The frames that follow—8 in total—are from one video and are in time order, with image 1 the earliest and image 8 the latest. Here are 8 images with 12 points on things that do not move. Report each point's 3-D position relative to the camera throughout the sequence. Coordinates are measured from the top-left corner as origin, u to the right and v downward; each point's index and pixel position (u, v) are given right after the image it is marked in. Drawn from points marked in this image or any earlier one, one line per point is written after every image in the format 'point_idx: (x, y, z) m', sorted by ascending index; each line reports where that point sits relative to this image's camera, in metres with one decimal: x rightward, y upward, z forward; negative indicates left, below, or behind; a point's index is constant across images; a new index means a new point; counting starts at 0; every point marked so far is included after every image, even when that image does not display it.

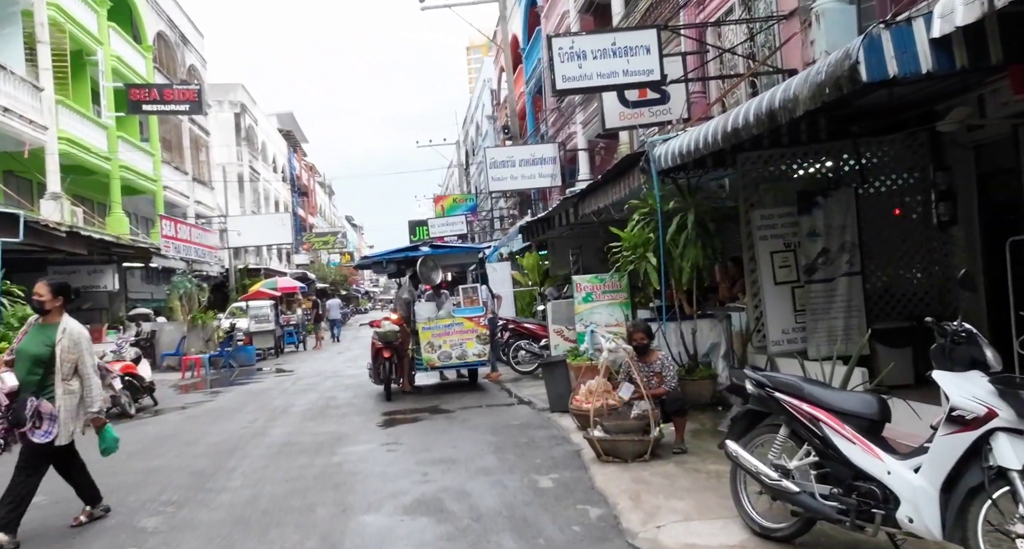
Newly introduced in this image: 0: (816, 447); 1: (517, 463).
0: (+1.4, -0.8, +4.2) m
1: (0.0, -1.4, +6.5) m
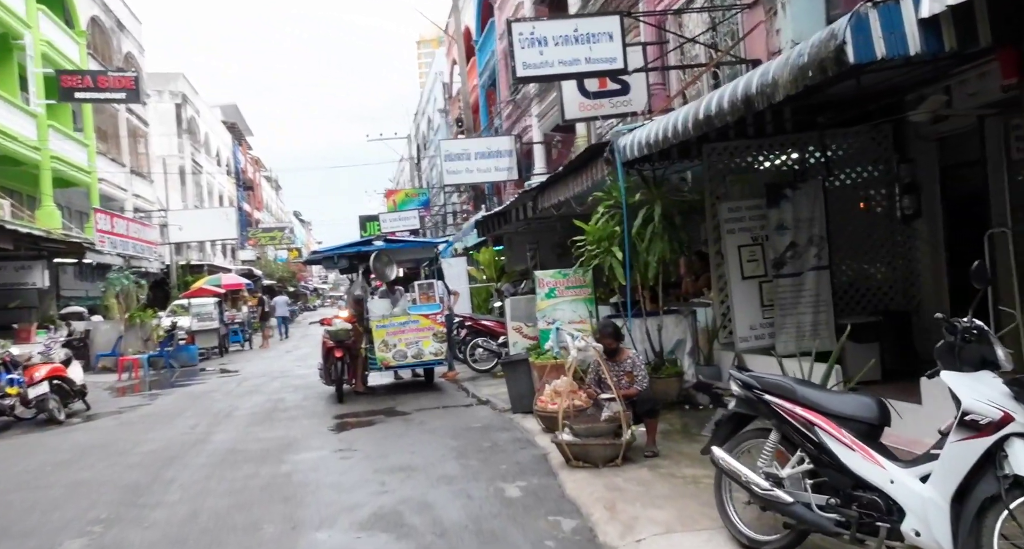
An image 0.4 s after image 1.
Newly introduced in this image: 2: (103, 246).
0: (+1.3, -0.8, +3.9) m
1: (-0.2, -1.4, +6.1) m
2: (-10.7, +0.8, +22.8) m
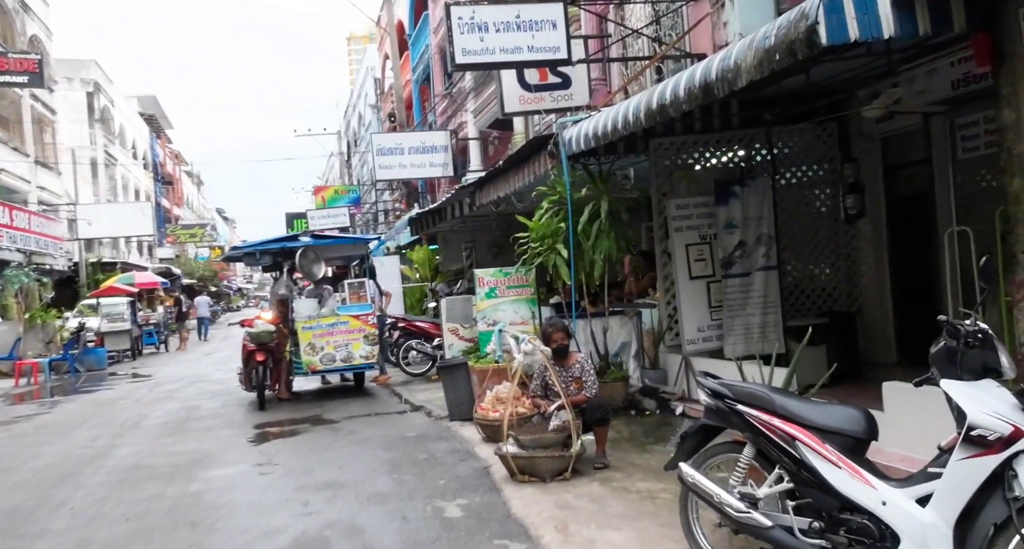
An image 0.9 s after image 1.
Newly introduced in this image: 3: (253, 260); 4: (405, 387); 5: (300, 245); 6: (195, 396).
0: (+1.1, -0.8, +3.5) m
1: (-0.6, -1.3, +5.6) m
2: (-12.4, +0.8, +21.4) m
3: (-3.3, +0.2, +11.5) m
4: (-1.4, -1.5, +11.4) m
5: (-2.7, +0.4, +11.2) m
6: (-4.3, -1.8, +12.2) m
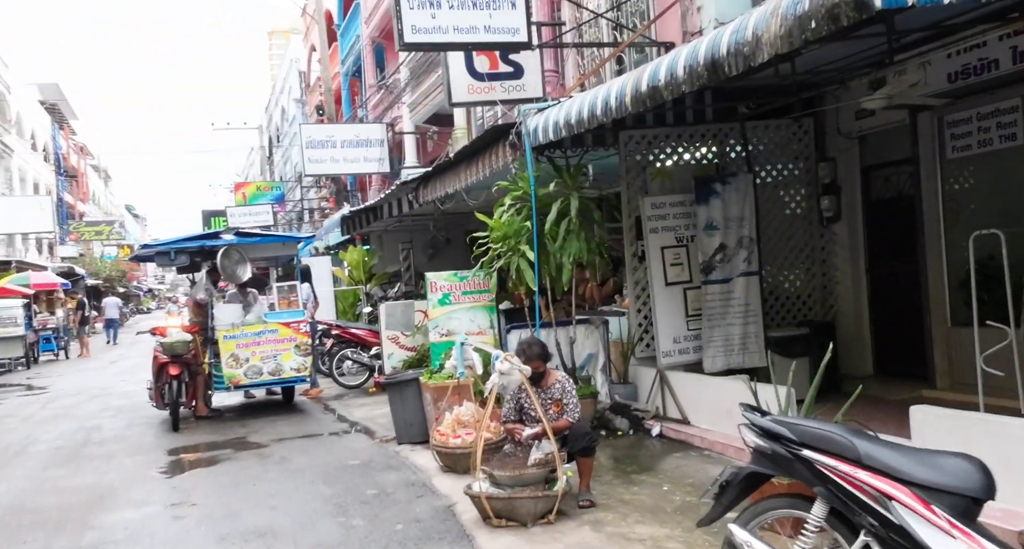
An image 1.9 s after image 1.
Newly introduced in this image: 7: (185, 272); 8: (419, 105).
0: (+1.1, -0.8, +2.7) m
1: (-0.8, -1.4, +4.7) m
2: (-13.9, +0.9, +19.3) m
3: (-4.0, +0.2, +10.4) m
4: (-2.0, -1.5, +10.4) m
5: (-3.3, +0.4, +10.0) m
6: (-5.1, -1.8, +10.9) m
7: (-4.0, 0.0, +10.7) m
8: (-2.0, +3.7, +18.9) m
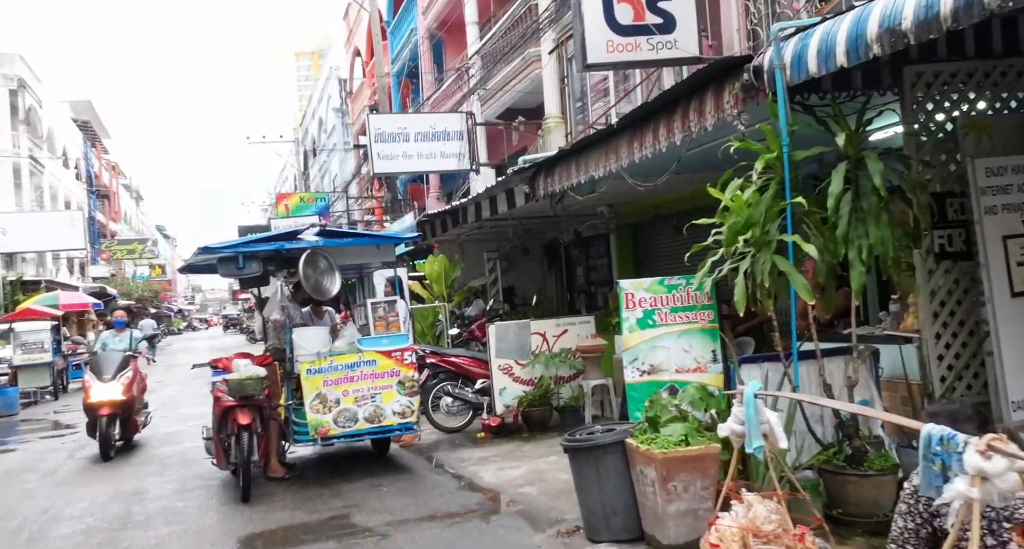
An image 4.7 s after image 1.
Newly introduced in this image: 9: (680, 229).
0: (+2.4, -0.7, +0.1) m
1: (+0.6, -1.4, +2.1) m
2: (-12.1, +0.5, +17.2) m
3: (-2.5, +0.1, +7.9) m
4: (-0.6, -1.6, +7.9) m
5: (-1.8, +0.2, +7.6) m
6: (-3.6, -1.9, +8.5) m
7: (-2.5, -0.1, +8.3) m
8: (-0.3, +3.4, +16.4) m
9: (+2.4, +0.7, +12.5) m
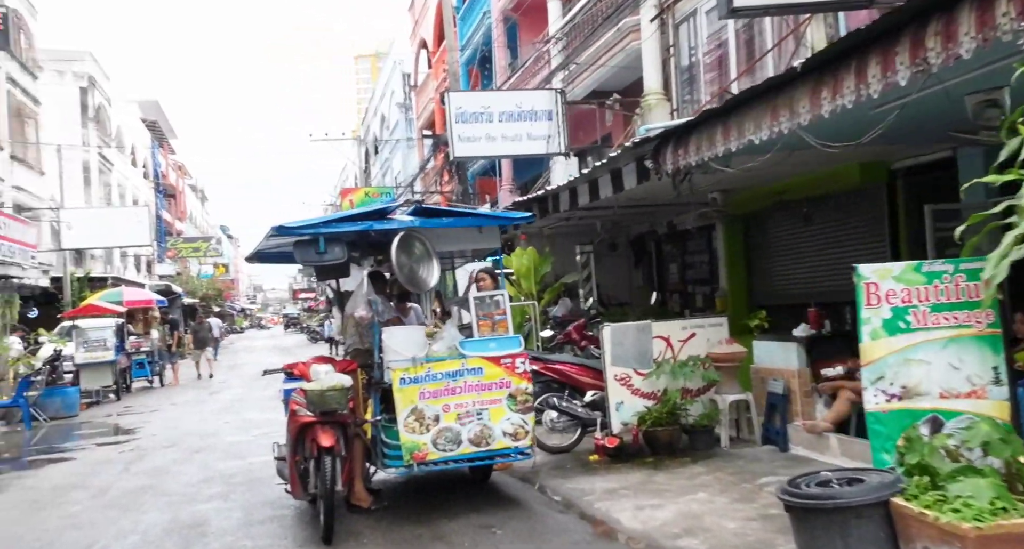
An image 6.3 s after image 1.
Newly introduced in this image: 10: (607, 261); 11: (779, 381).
0: (+2.9, -0.7, -1.5) m
1: (+1.2, -1.3, +0.5) m
2: (-10.5, +0.6, +16.4) m
3: (-1.5, +0.1, +6.6) m
4: (+0.4, -1.5, +6.4) m
5: (-0.9, +0.3, +6.2) m
6: (-2.5, -1.8, +7.2) m
7: (-1.5, 0.0, +6.9) m
8: (+1.3, +3.5, +14.9) m
9: (+3.7, +0.7, +10.8) m
10: (+1.7, +0.3, +16.4) m
11: (+2.3, -0.9, +7.6) m
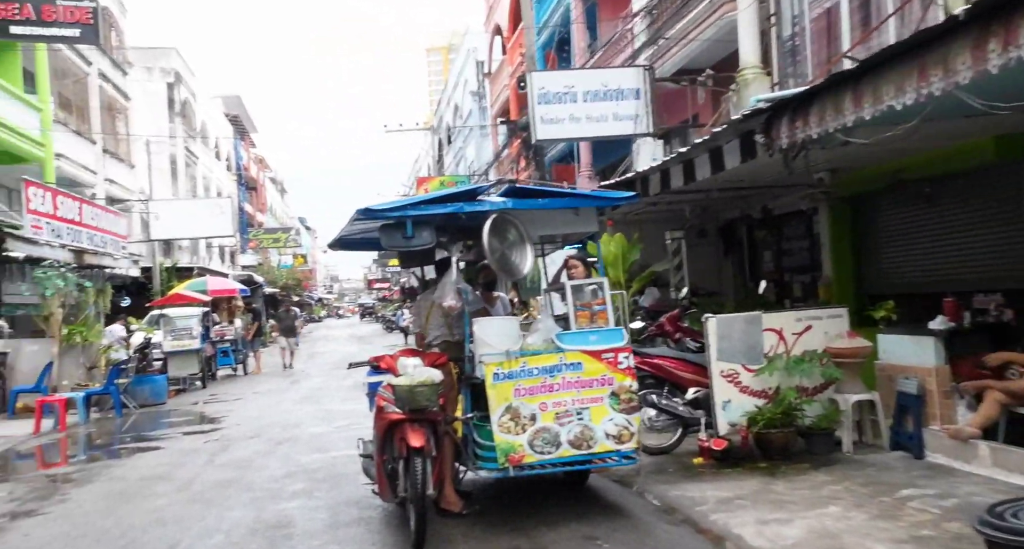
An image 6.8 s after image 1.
0: (+2.9, -0.7, -2.4) m
1: (+1.3, -1.3, -0.1) m
2: (-8.9, +0.8, +16.7) m
3: (-0.8, +0.2, +6.1) m
4: (+1.1, -1.5, +5.8) m
5: (-0.2, +0.4, +5.6) m
6: (-1.8, -1.7, +6.8) m
7: (-0.7, +0.1, +6.4) m
8: (+2.7, +3.6, +14.1) m
9: (+4.7, +0.9, +9.9) m
10: (+3.3, +0.5, +15.7) m
11: (+3.1, -0.8, +6.8) m
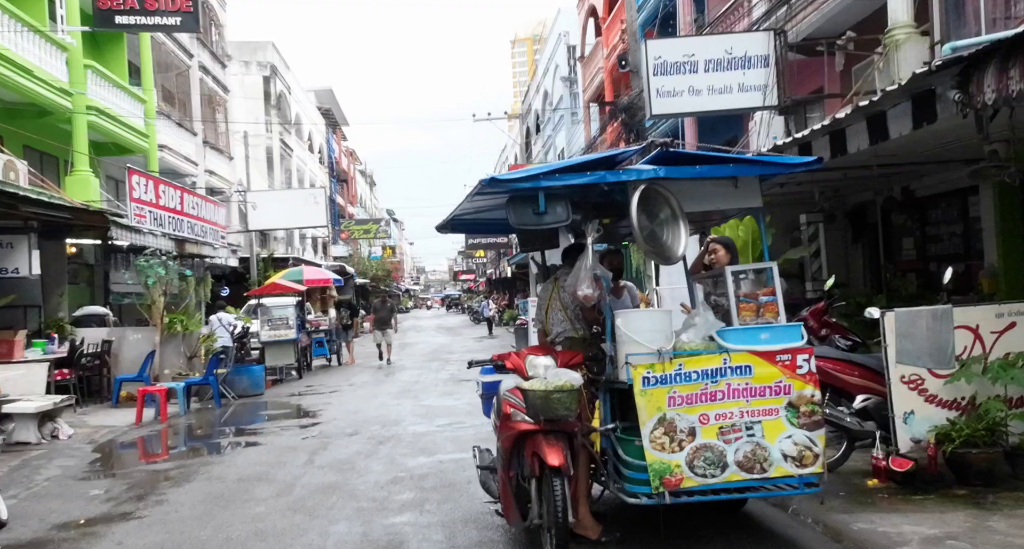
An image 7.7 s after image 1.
0: (+2.9, -0.7, -3.6) m
1: (+1.6, -1.2, -1.3) m
2: (-7.0, +1.0, +16.5) m
3: (+0.1, +0.3, +5.1) m
4: (+2.0, -1.4, +4.6) m
5: (+0.7, +0.5, +4.6) m
6: (-0.8, -1.6, +5.9) m
7: (+0.2, +0.2, +5.4) m
8: (+4.4, +3.8, +12.7) m
9: (+6.0, +1.0, +8.3) m
10: (+5.1, +0.6, +14.2) m
11: (+4.0, -0.7, +5.5) m
